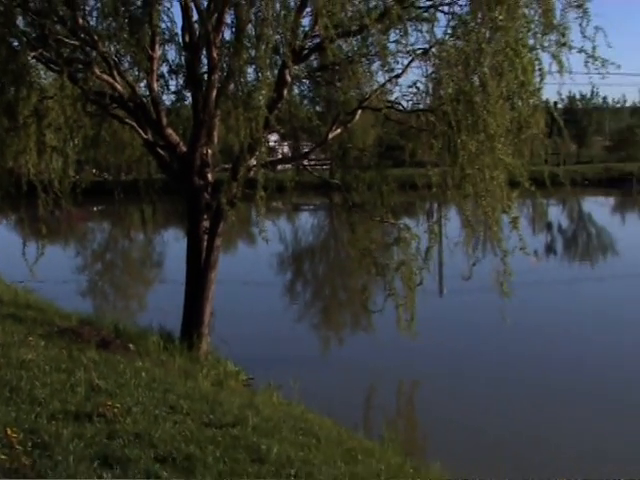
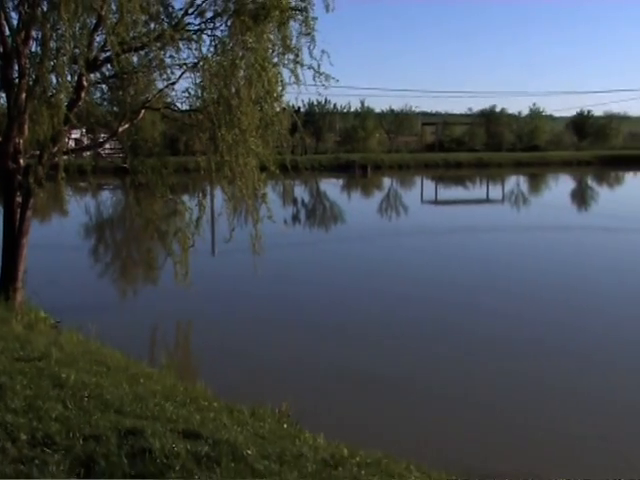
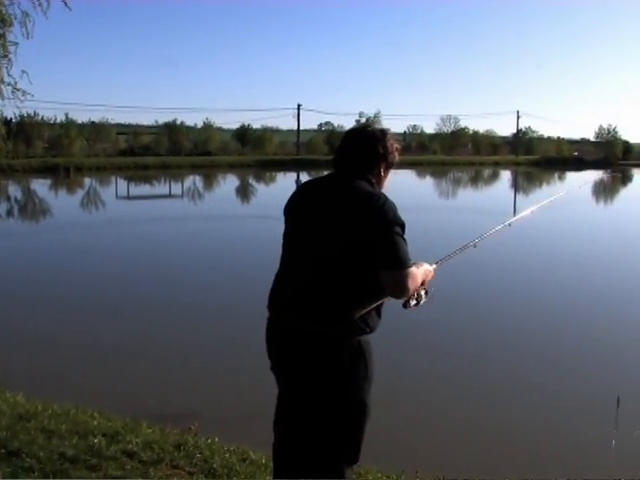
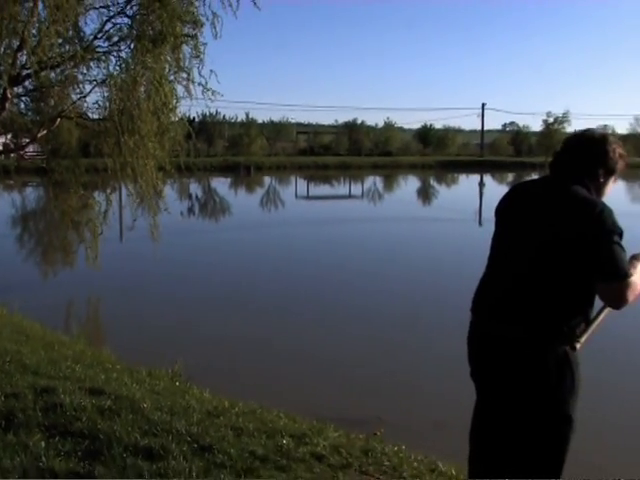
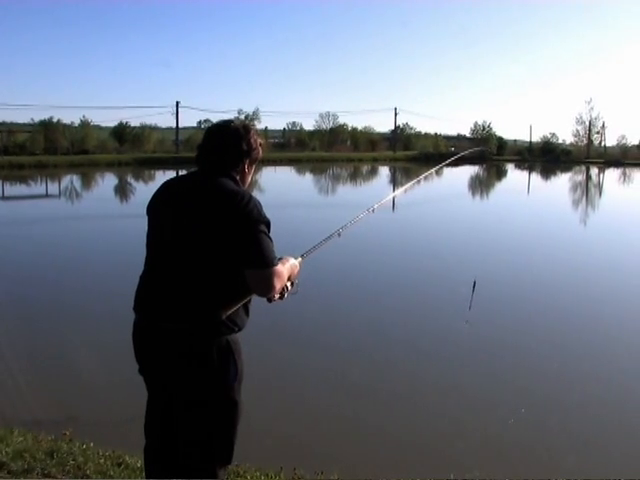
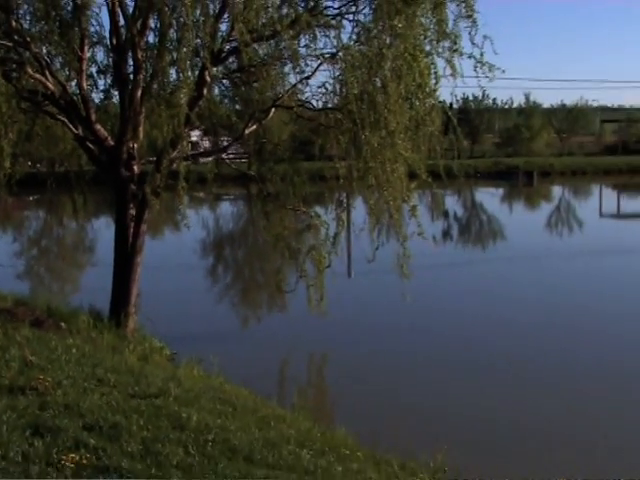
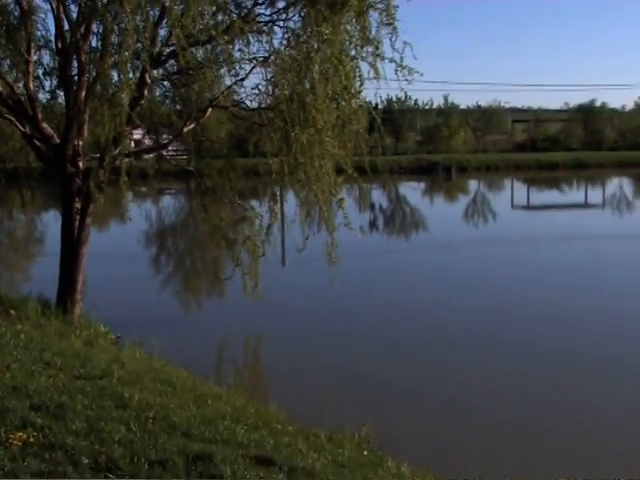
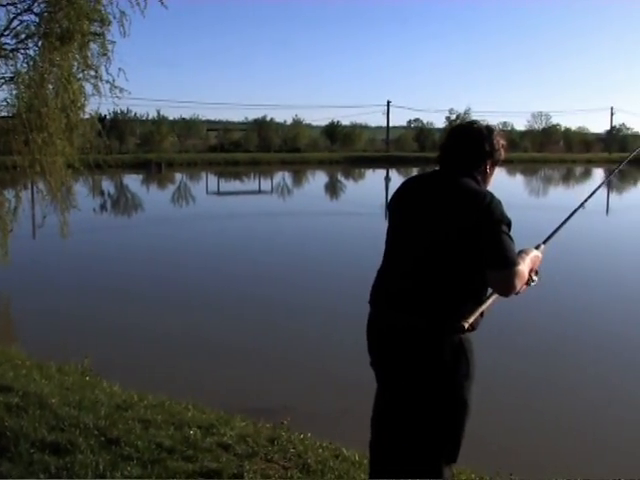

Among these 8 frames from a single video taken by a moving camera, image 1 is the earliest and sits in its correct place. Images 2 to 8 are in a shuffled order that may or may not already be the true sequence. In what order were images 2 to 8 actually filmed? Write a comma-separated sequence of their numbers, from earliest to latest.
6, 7, 2, 4, 8, 3, 5
